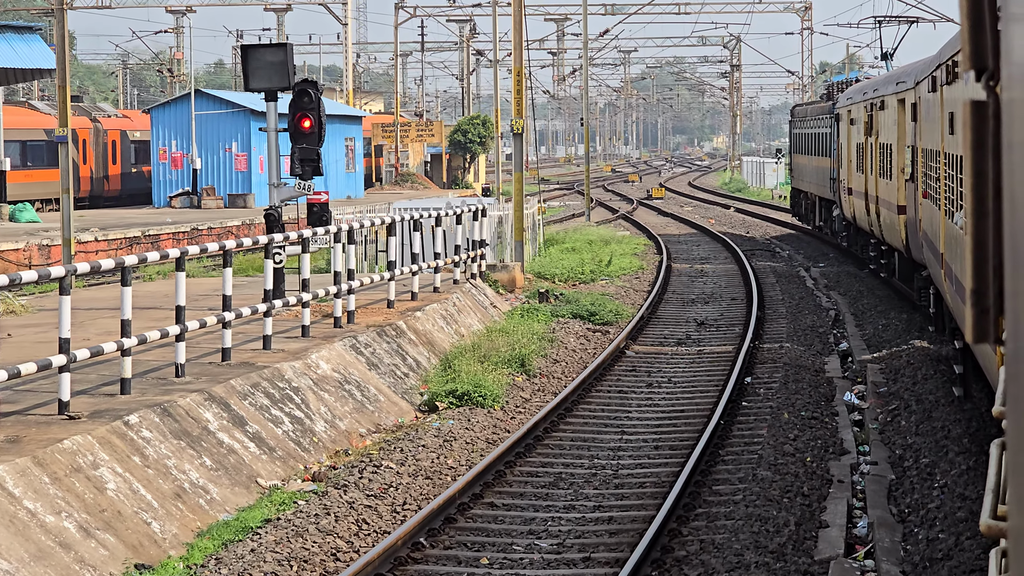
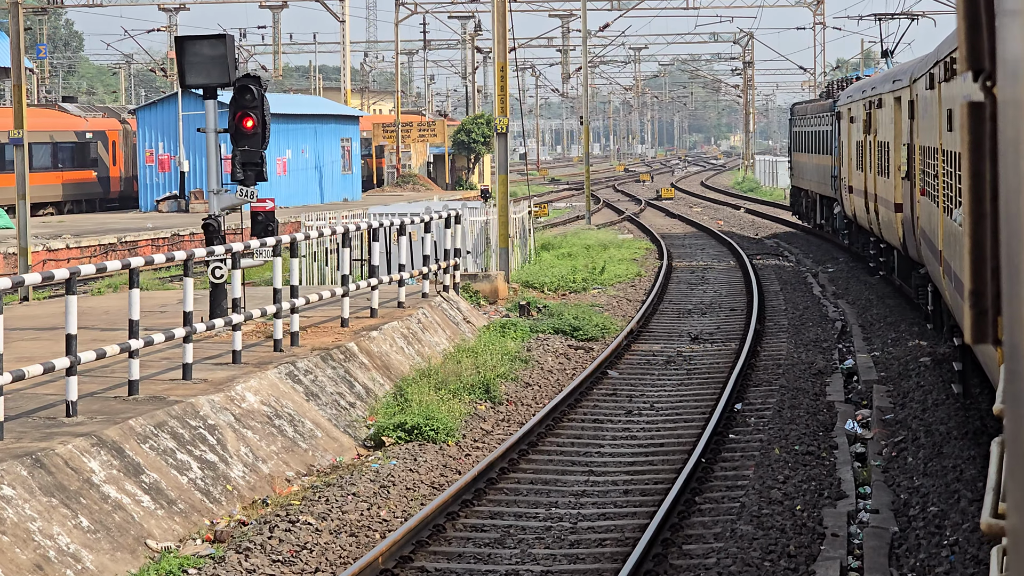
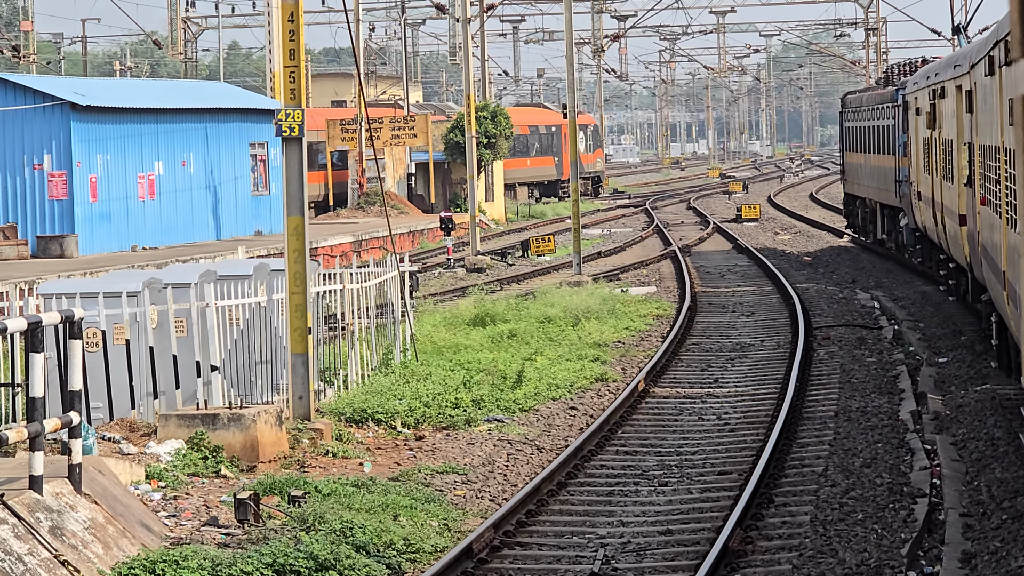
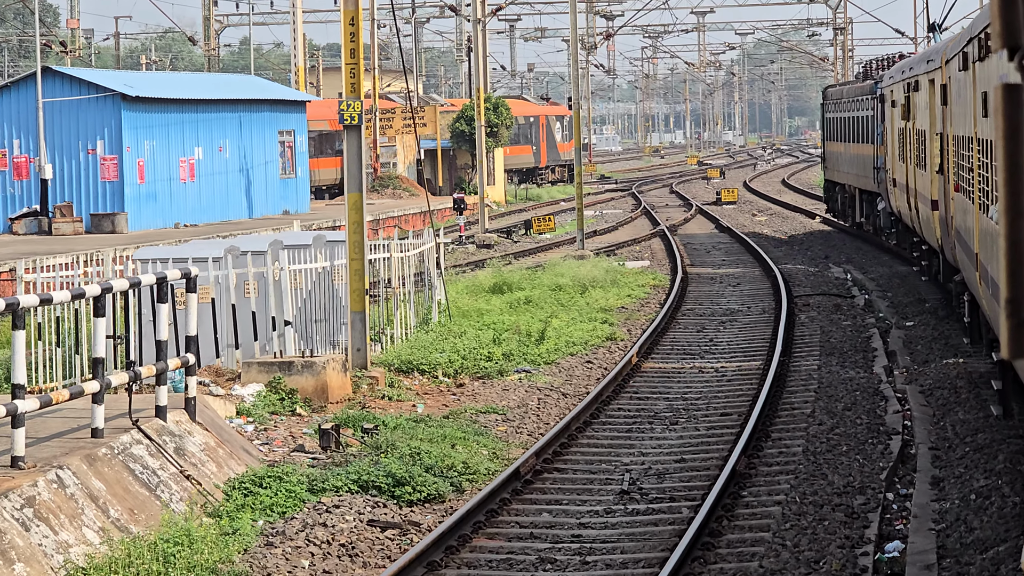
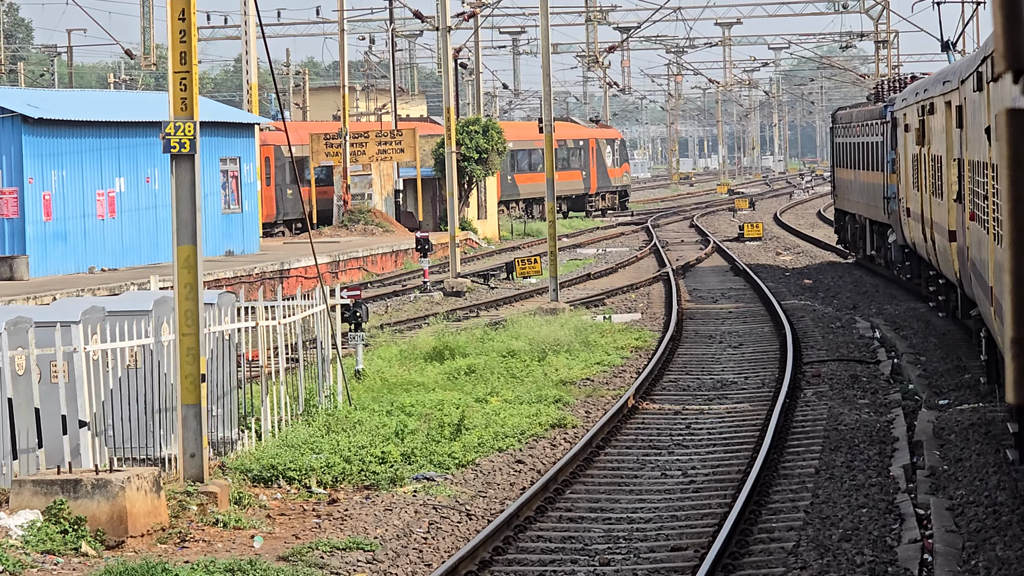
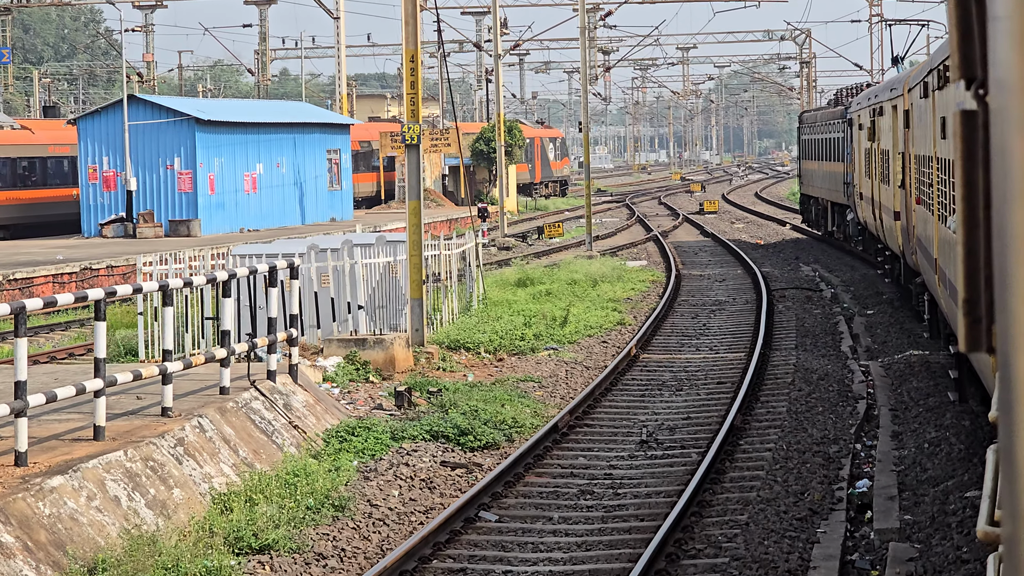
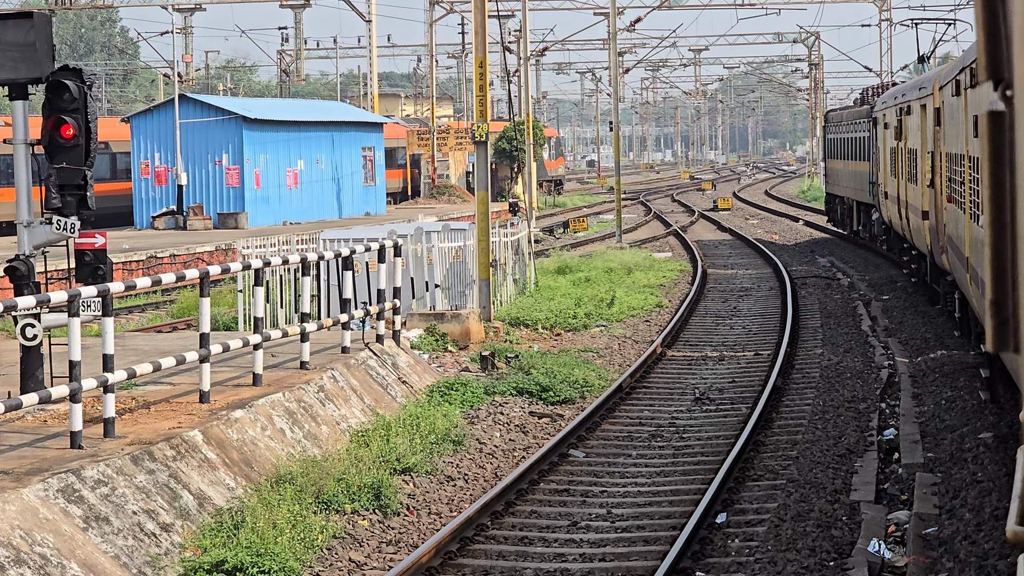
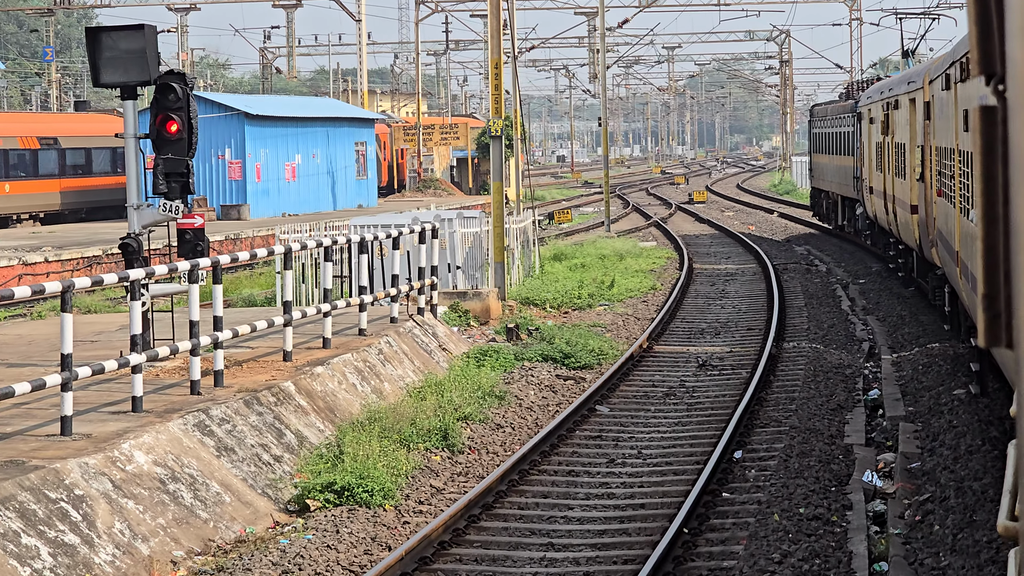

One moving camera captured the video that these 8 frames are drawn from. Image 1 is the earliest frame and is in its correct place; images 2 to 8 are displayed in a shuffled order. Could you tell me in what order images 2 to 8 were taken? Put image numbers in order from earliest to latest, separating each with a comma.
2, 8, 7, 6, 4, 3, 5
